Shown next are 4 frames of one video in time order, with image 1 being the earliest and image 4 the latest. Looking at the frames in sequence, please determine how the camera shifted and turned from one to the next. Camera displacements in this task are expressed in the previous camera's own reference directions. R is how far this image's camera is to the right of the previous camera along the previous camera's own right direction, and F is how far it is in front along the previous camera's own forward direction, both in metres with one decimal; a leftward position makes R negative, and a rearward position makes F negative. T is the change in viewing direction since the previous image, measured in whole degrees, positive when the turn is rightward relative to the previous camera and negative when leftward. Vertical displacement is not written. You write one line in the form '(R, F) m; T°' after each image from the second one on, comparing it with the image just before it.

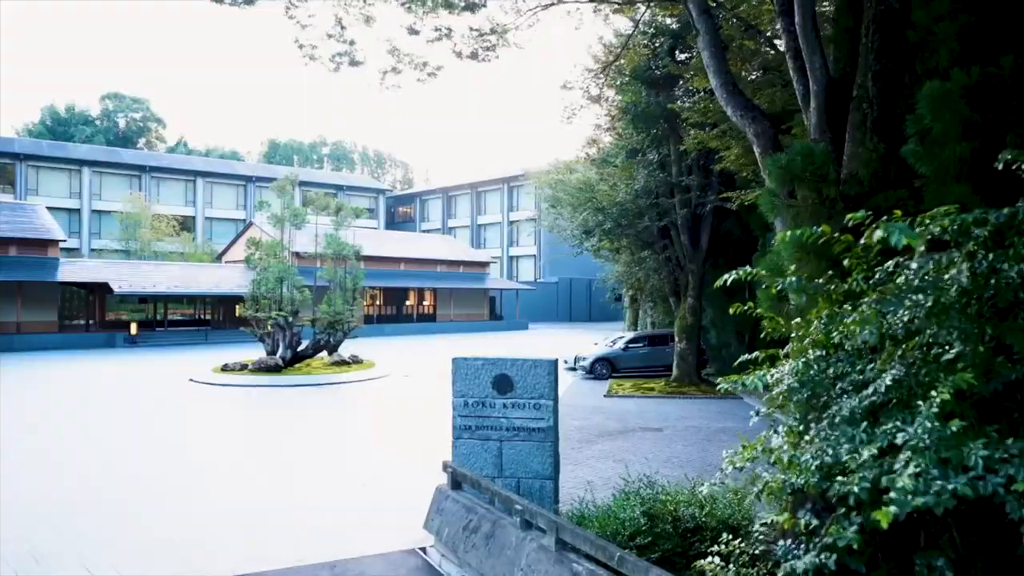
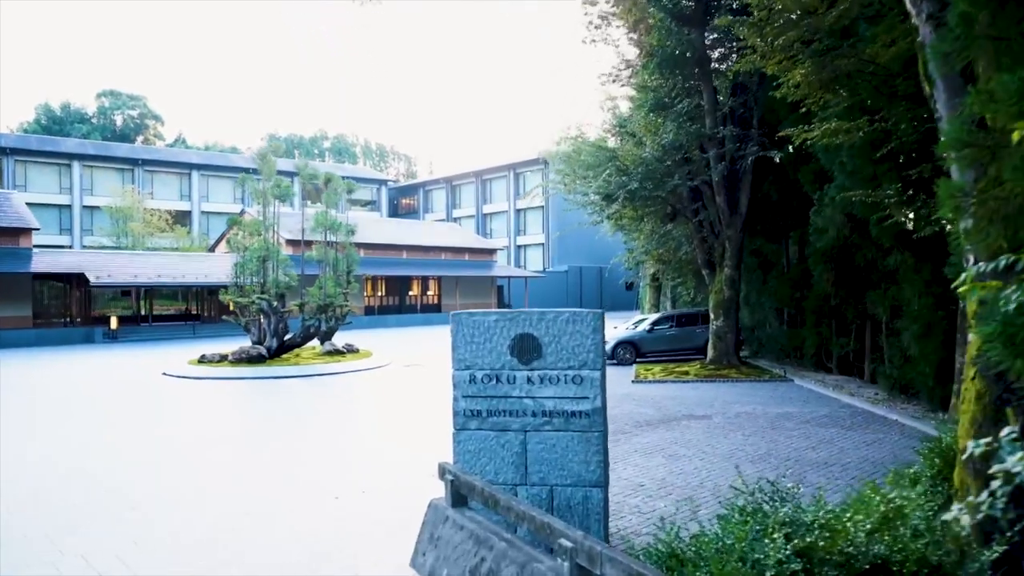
(-0.1, +2.2) m; -1°
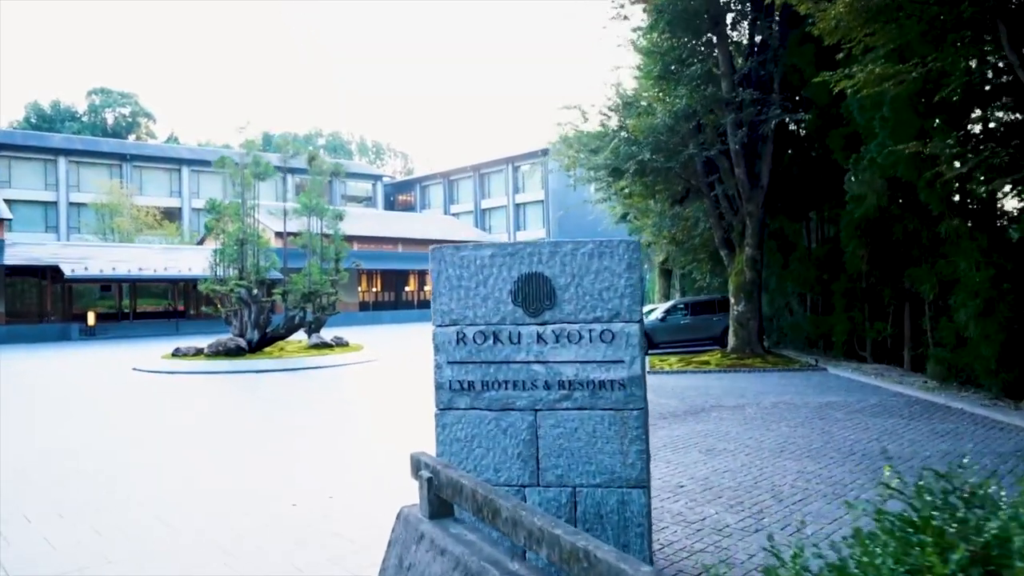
(0.0, +1.4) m; 0°
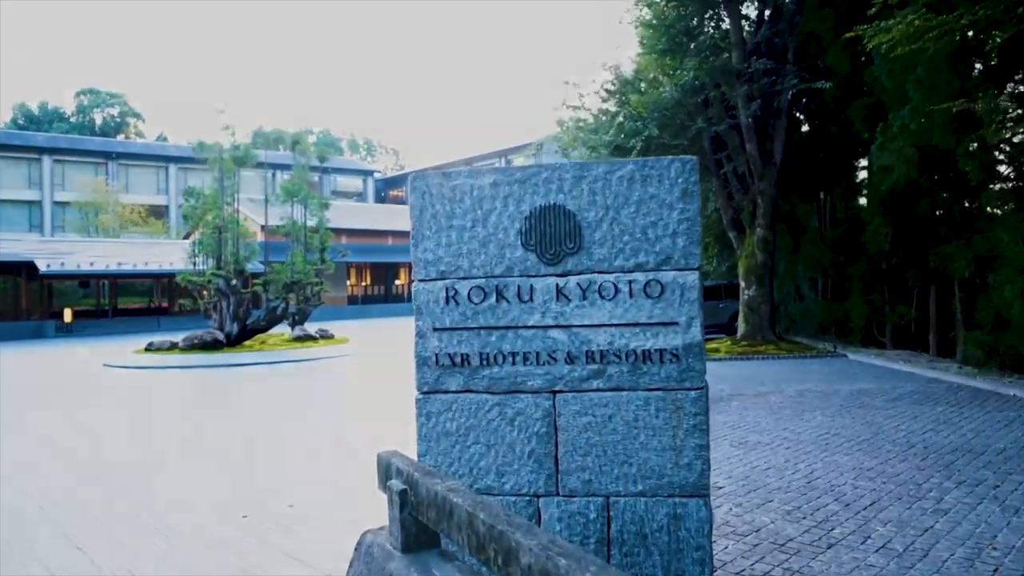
(-0.1, +0.9) m; 0°
